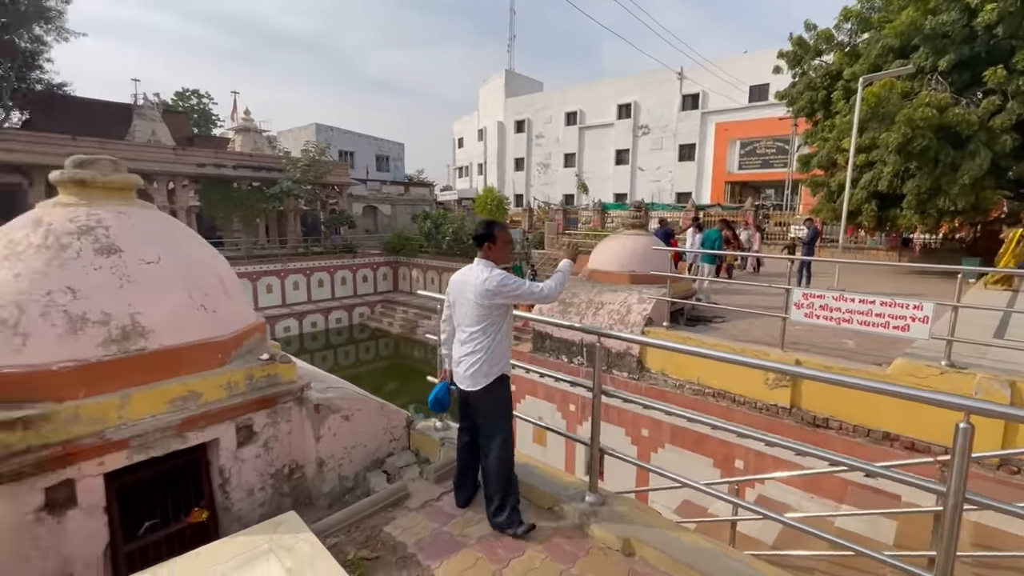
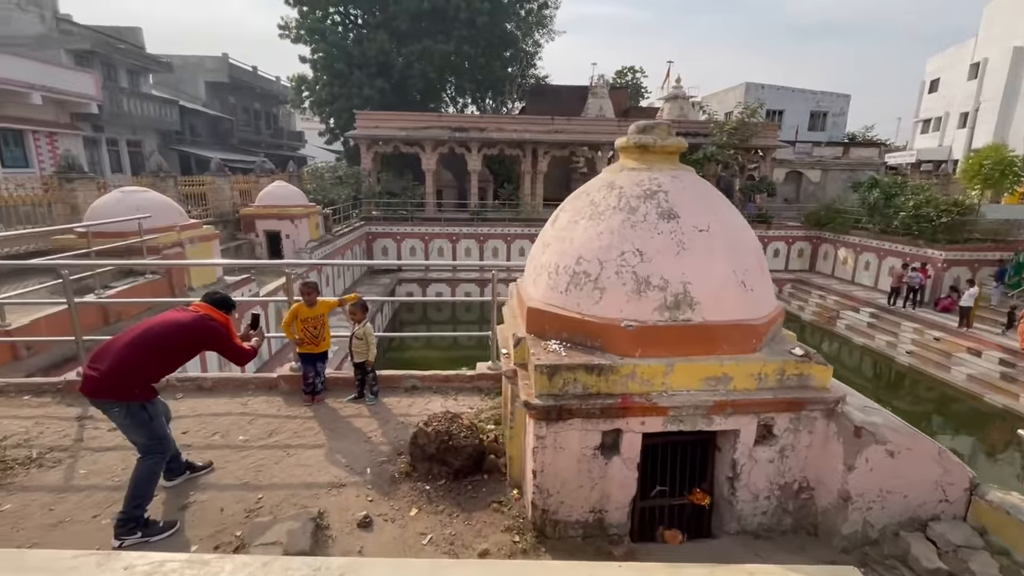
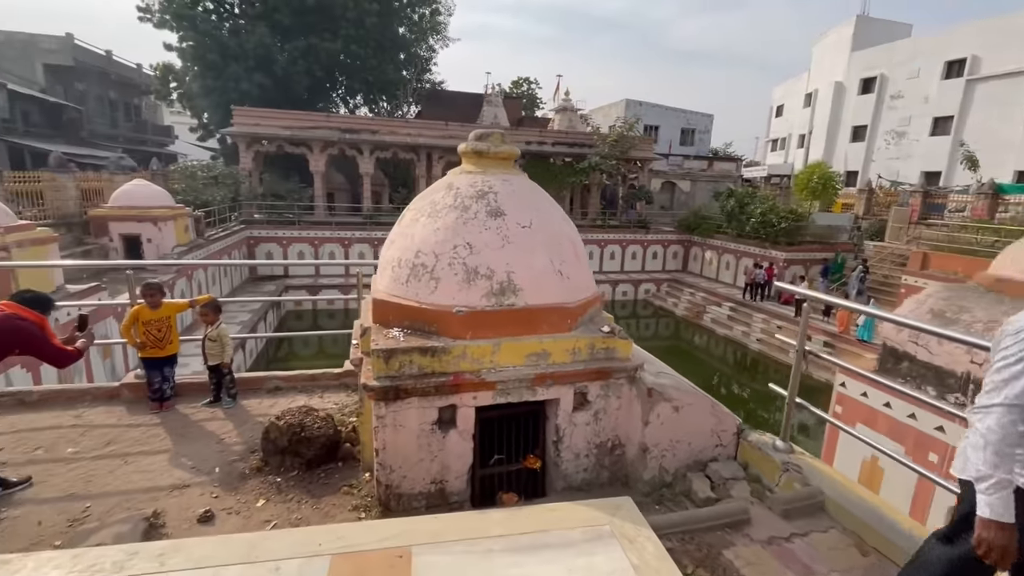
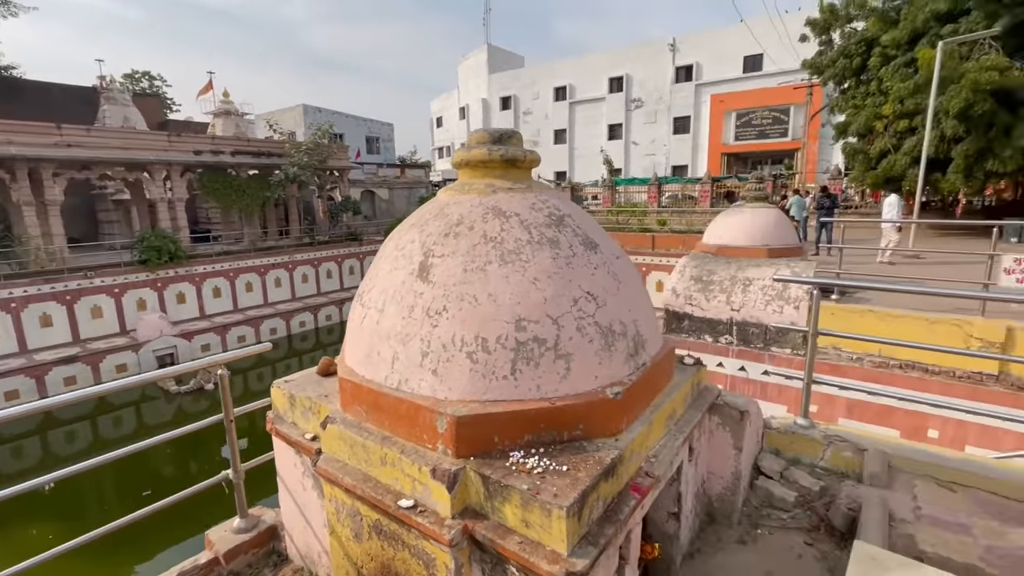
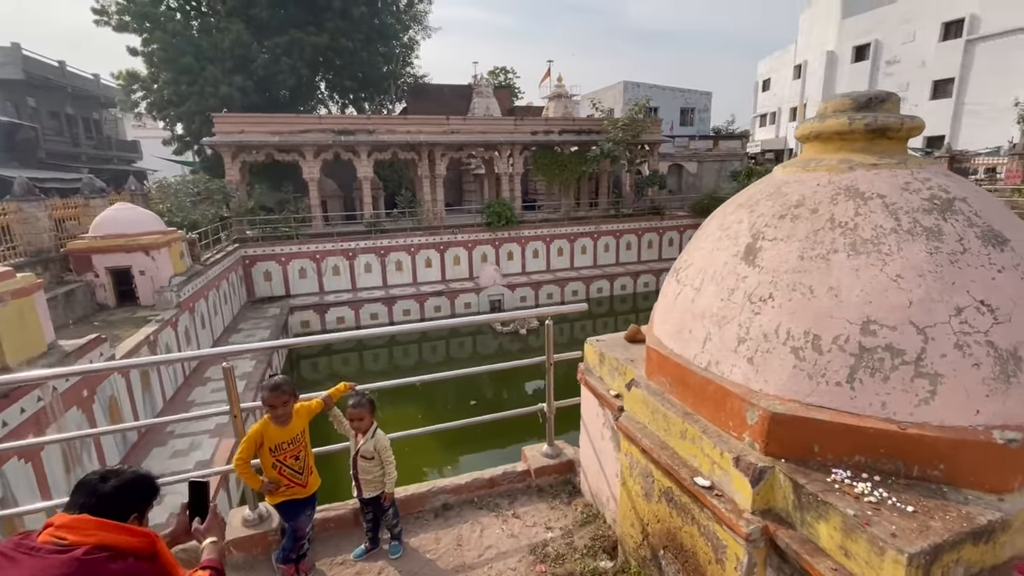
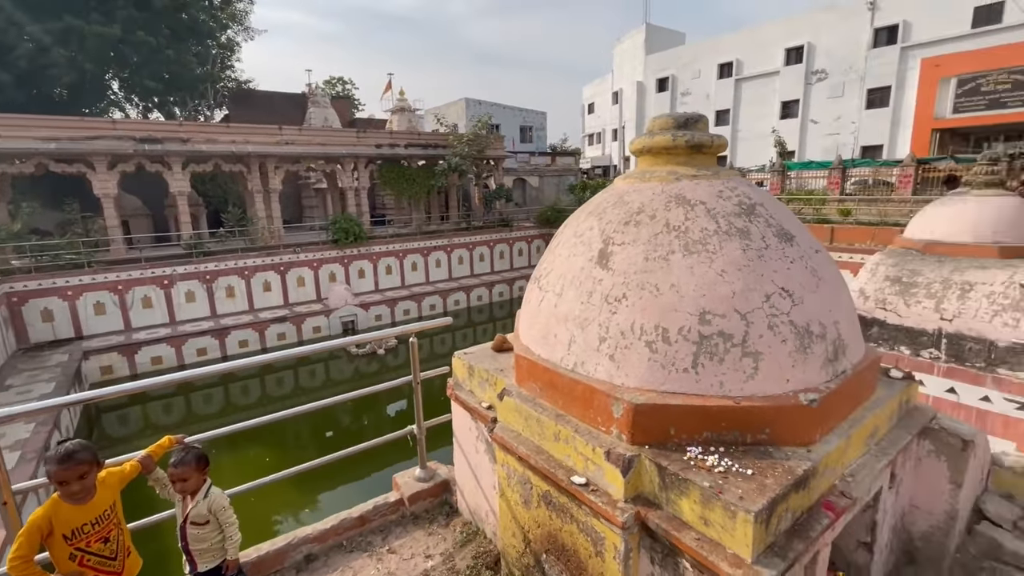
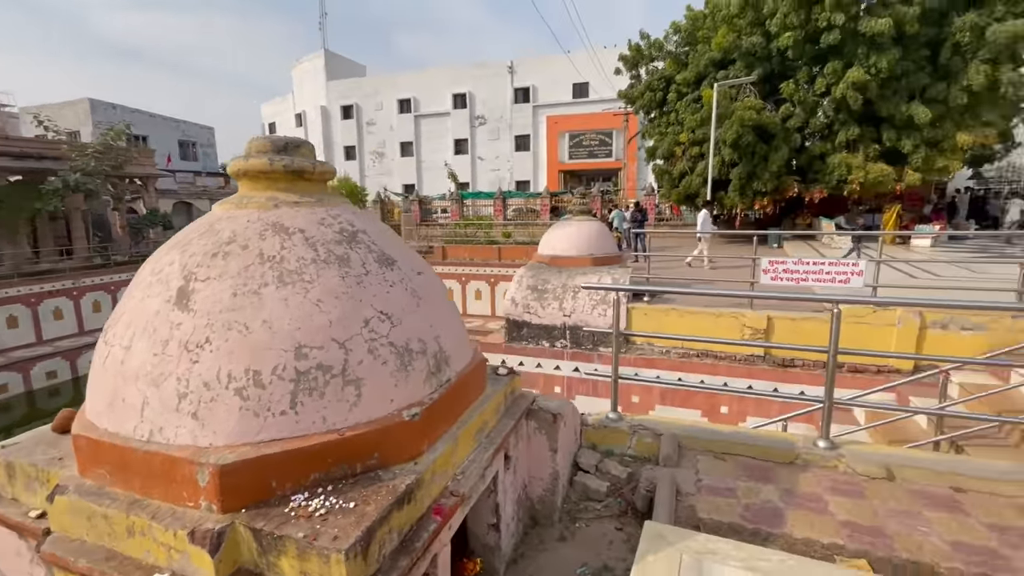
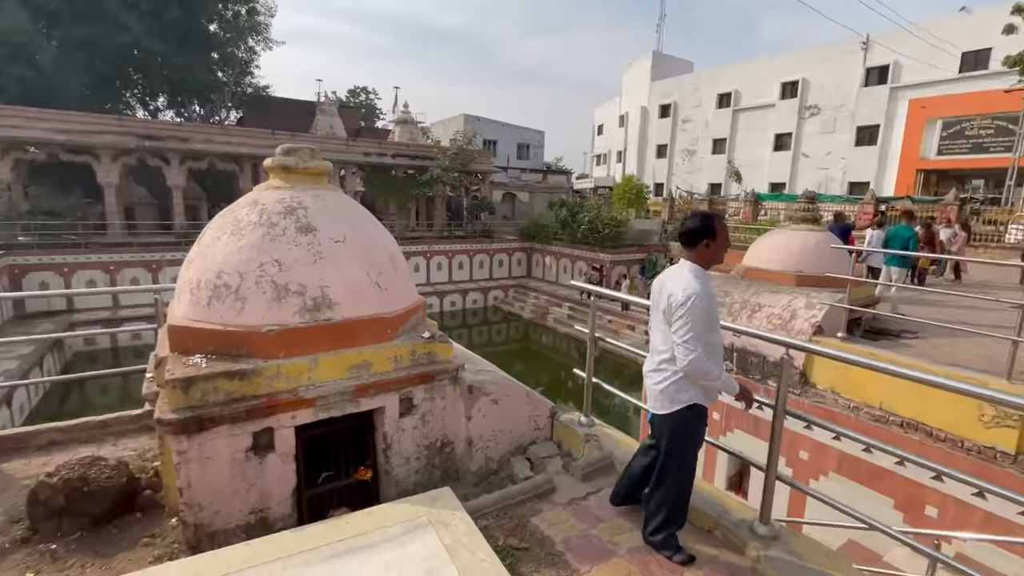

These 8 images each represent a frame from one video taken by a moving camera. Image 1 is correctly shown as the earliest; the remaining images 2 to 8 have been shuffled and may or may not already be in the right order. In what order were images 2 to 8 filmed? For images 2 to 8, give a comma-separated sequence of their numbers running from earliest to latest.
8, 3, 2, 5, 6, 4, 7
